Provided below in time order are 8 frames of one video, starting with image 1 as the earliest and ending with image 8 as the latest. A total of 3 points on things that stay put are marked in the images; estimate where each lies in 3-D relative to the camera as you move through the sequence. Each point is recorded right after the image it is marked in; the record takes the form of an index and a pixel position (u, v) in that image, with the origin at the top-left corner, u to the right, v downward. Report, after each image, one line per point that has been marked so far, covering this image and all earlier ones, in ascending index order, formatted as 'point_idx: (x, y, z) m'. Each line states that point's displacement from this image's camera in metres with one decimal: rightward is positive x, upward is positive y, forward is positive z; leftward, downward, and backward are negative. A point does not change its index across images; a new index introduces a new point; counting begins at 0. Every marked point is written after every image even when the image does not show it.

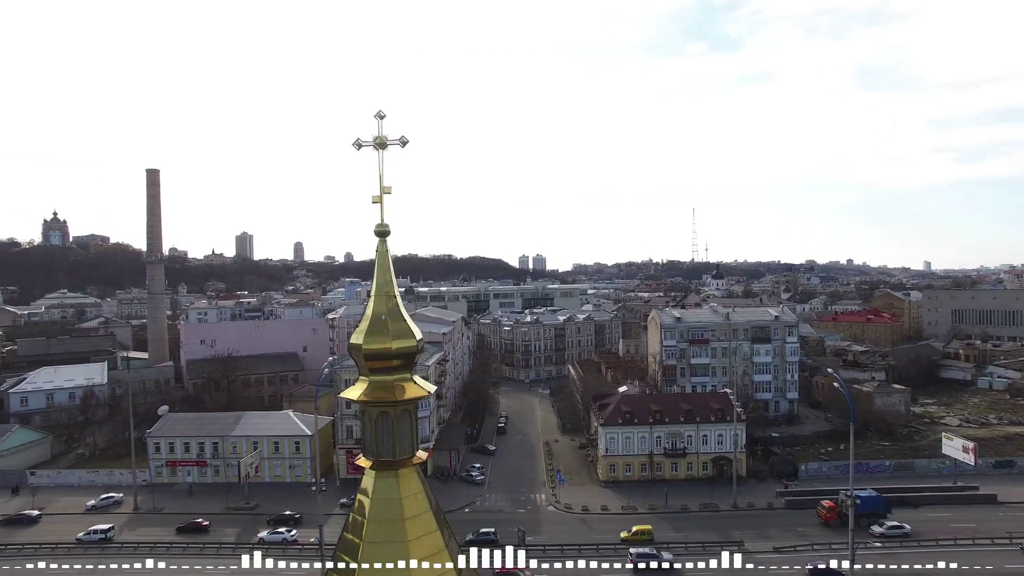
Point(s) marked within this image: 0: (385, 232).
0: (-0.8, +0.3, +4.2) m
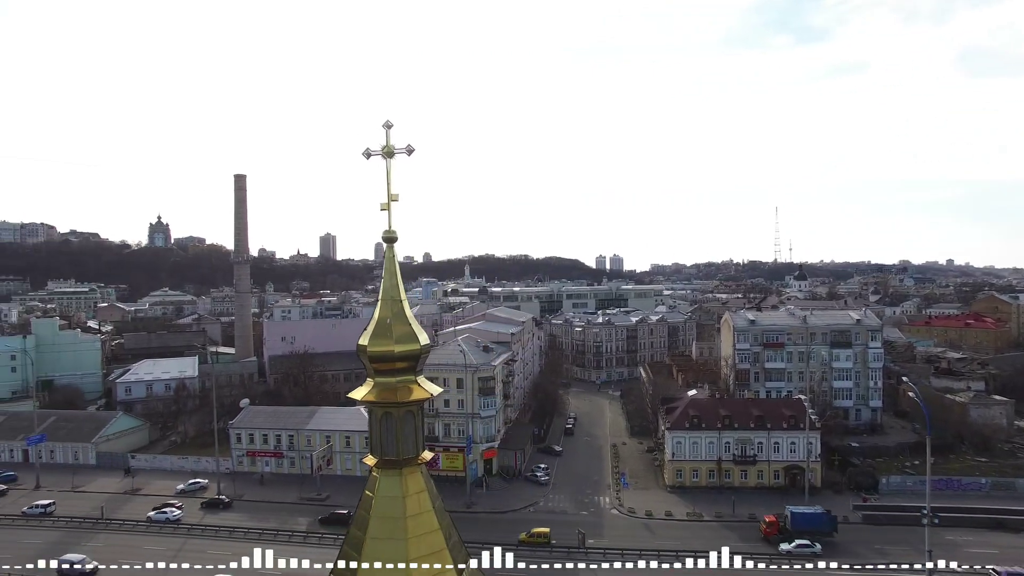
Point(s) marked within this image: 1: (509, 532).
0: (-0.8, +0.3, +4.3) m
1: (-0.1, -6.7, +18.7) m
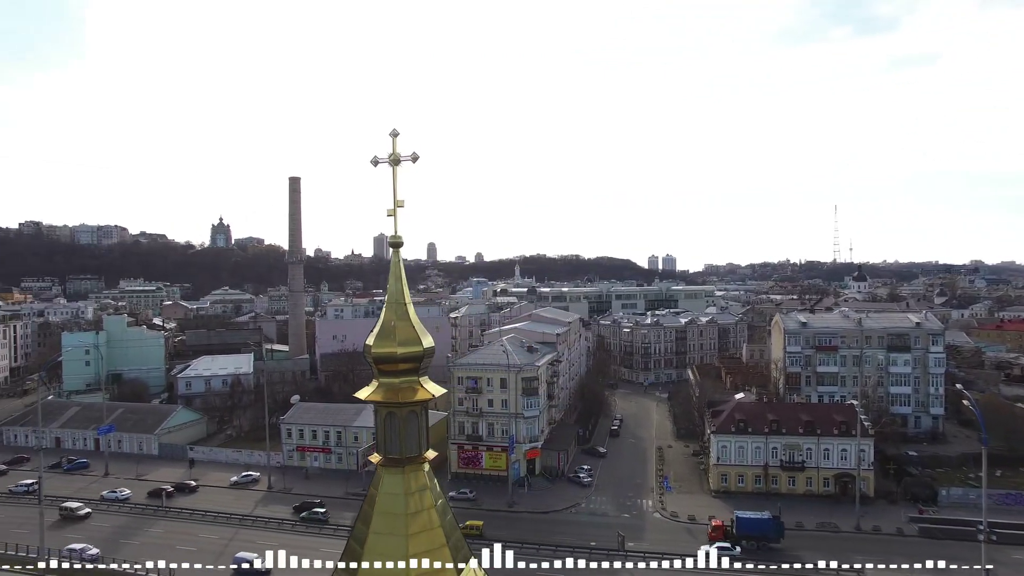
0: (-0.7, +0.3, +4.4) m
1: (+1.0, -6.8, +18.8) m
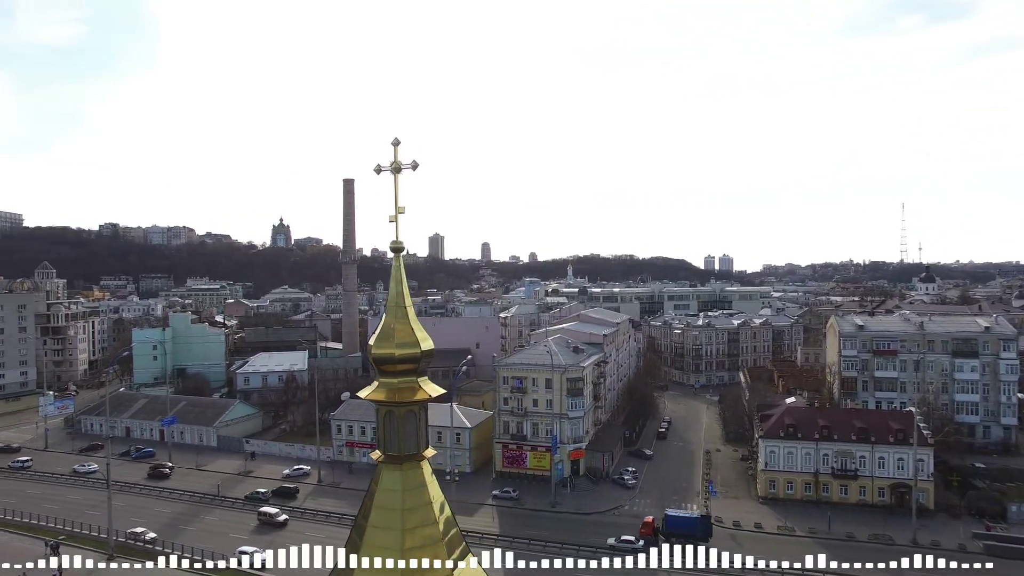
0: (-0.8, +0.3, +4.6) m
1: (+2.2, -6.8, +18.7) m
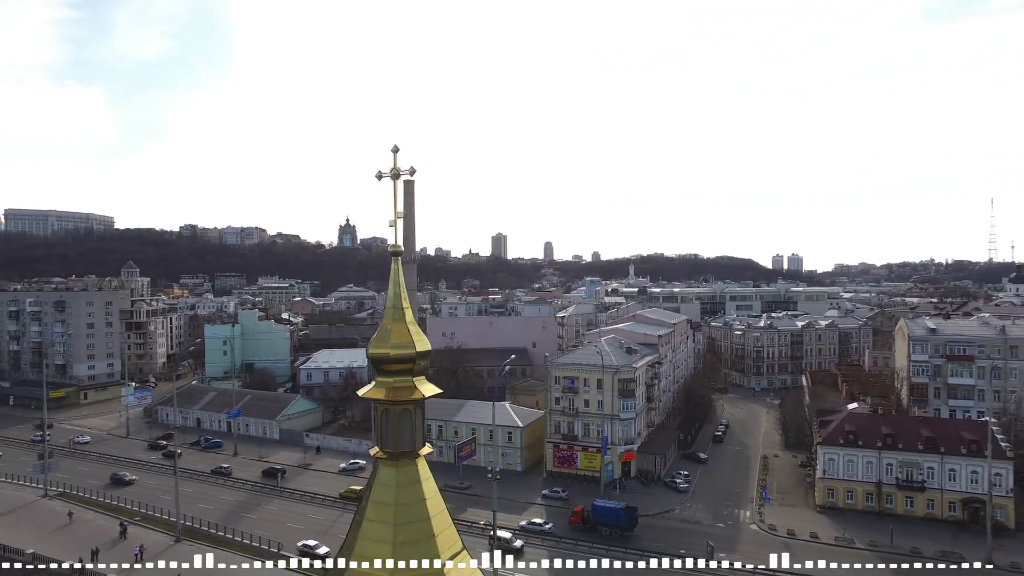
0: (-0.8, +0.3, +4.7) m
1: (+3.4, -6.8, +18.6) m
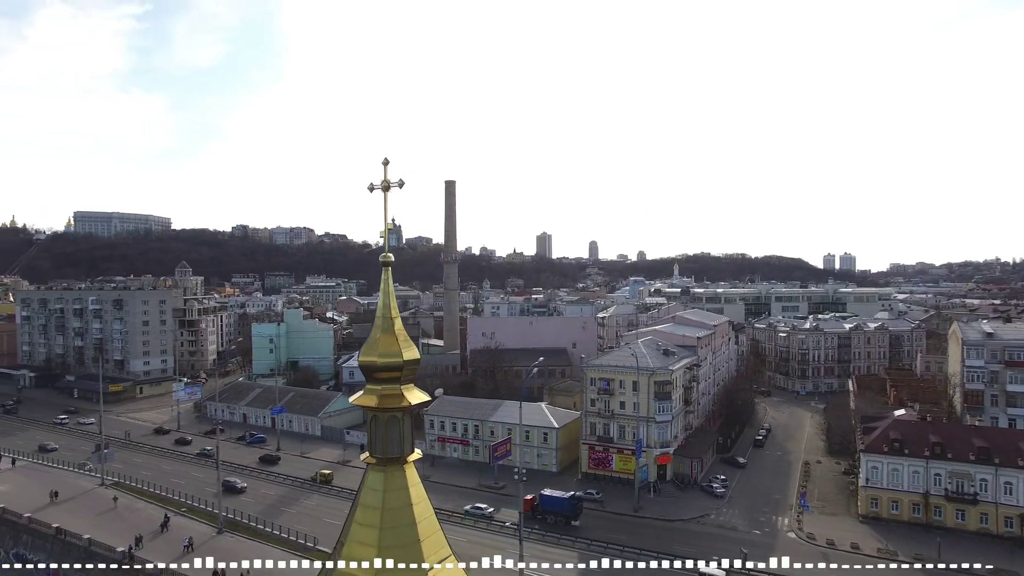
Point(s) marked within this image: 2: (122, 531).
0: (-0.9, +0.2, +4.8) m
1: (+4.3, -6.9, +18.4) m
2: (-10.3, -6.4, +17.9) m
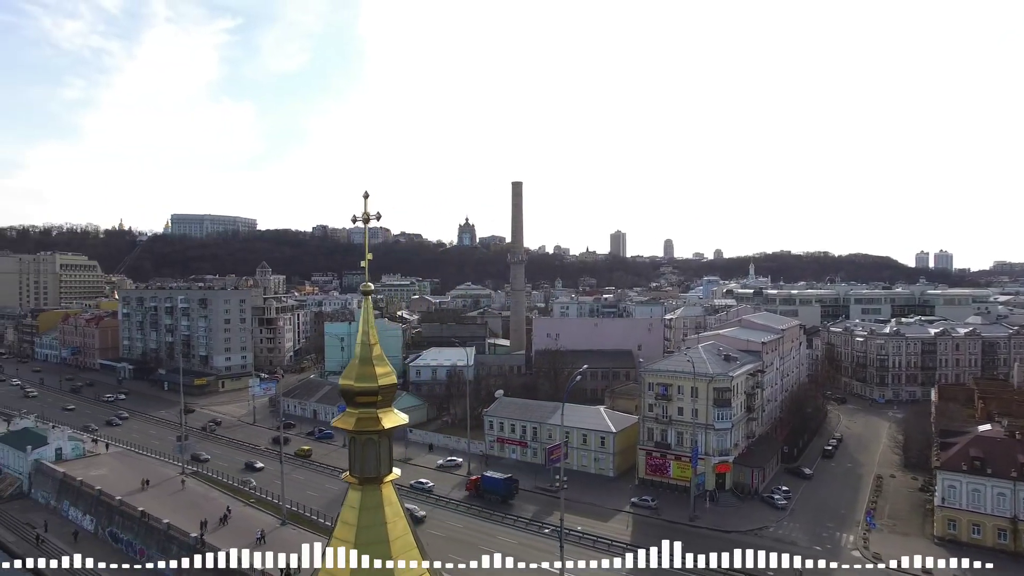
0: (-1.1, 0.0, +5.1) m
1: (+5.6, -7.0, +17.9) m
2: (-9.0, -6.5, +19.1) m
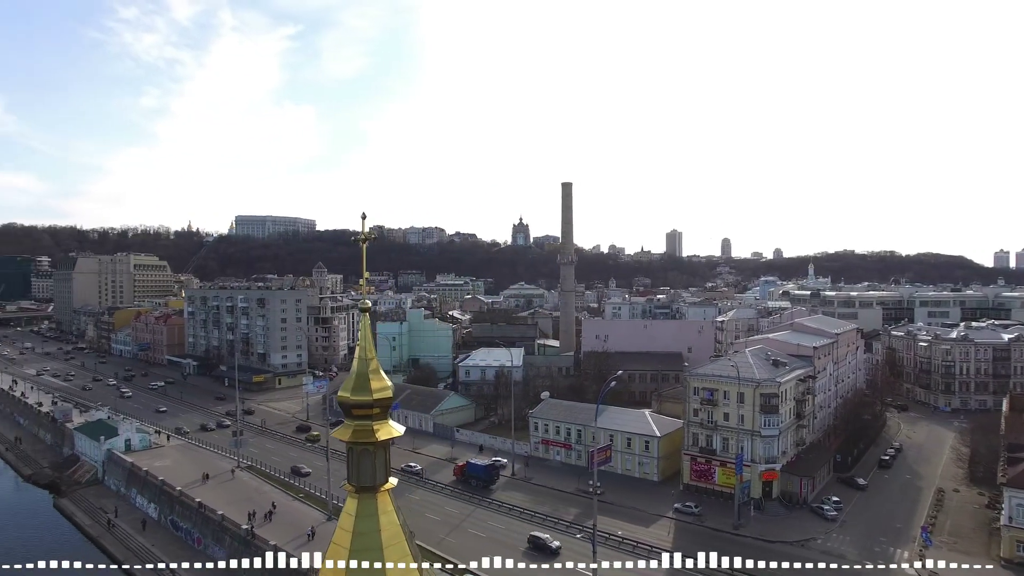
0: (-1.1, -0.1, +5.3) m
1: (+6.6, -7.1, +17.5) m
2: (-7.9, -6.6, +20.0) m
